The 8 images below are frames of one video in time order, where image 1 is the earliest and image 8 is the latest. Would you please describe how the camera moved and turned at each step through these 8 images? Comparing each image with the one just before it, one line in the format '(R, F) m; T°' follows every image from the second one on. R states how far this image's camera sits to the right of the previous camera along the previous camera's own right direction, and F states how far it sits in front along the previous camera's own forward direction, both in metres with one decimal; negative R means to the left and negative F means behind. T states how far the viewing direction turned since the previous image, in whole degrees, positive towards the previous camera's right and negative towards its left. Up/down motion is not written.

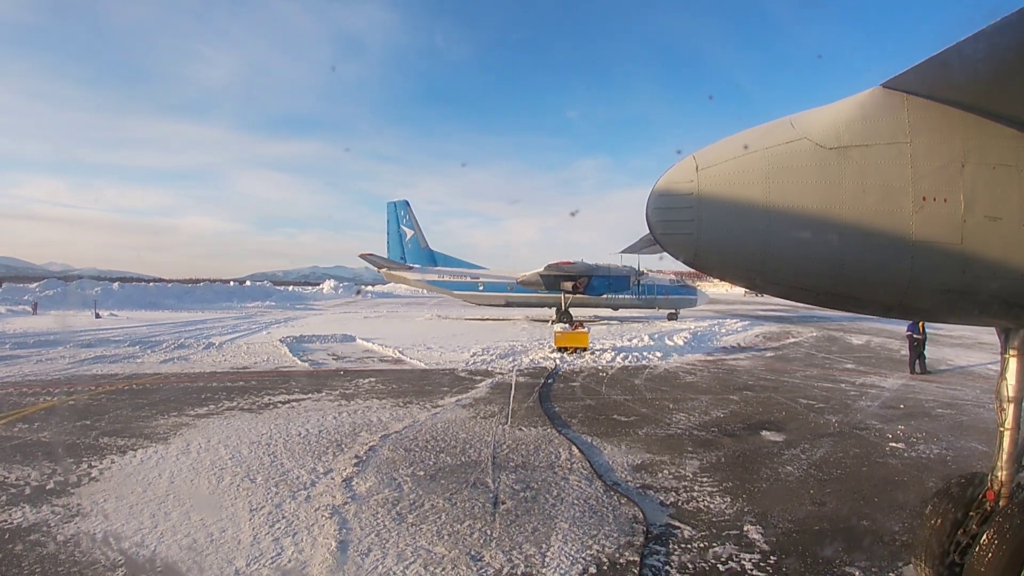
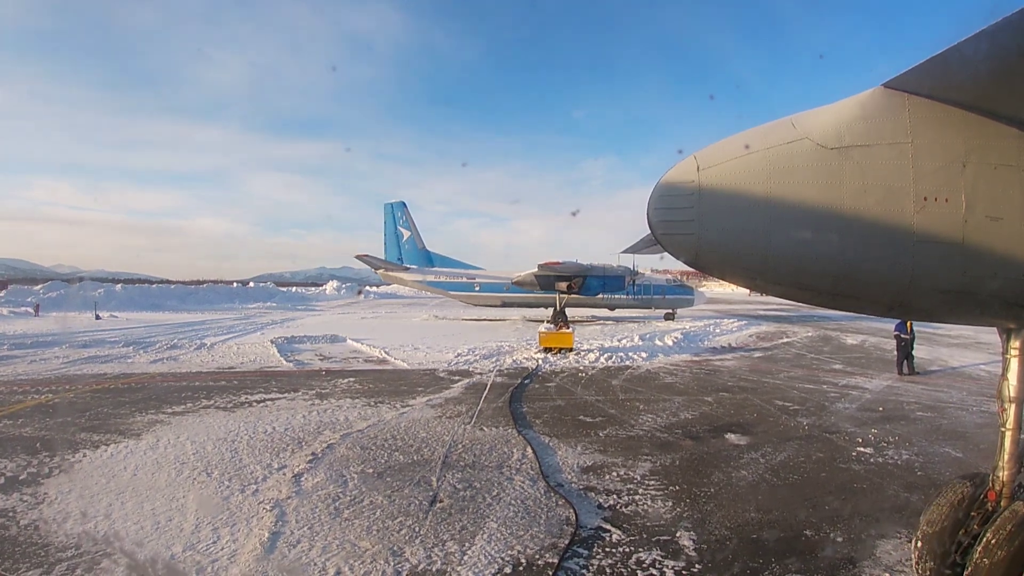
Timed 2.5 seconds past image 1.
(+0.8, 0.0) m; -3°
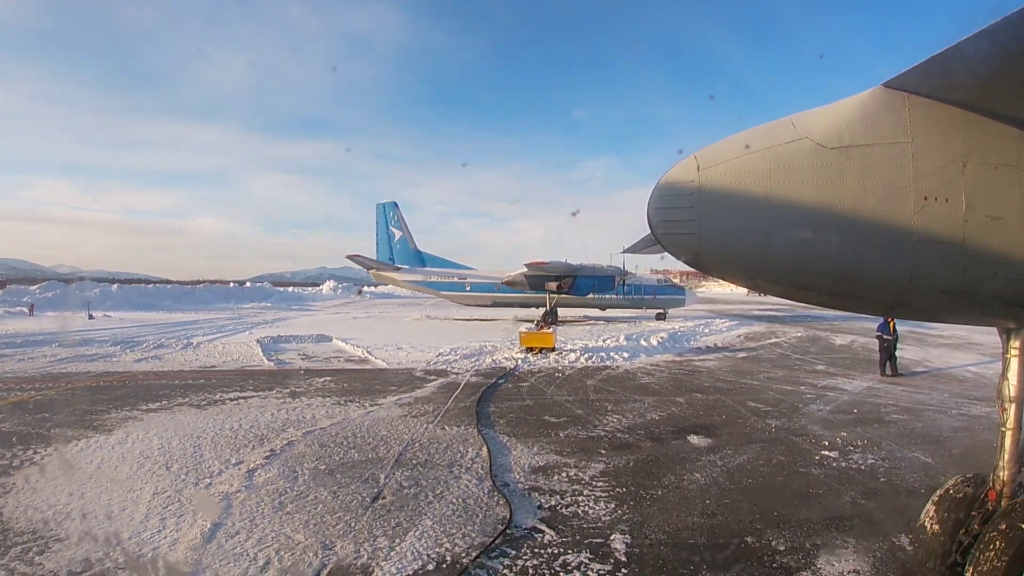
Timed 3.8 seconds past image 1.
(+0.7, 0.0) m; -2°
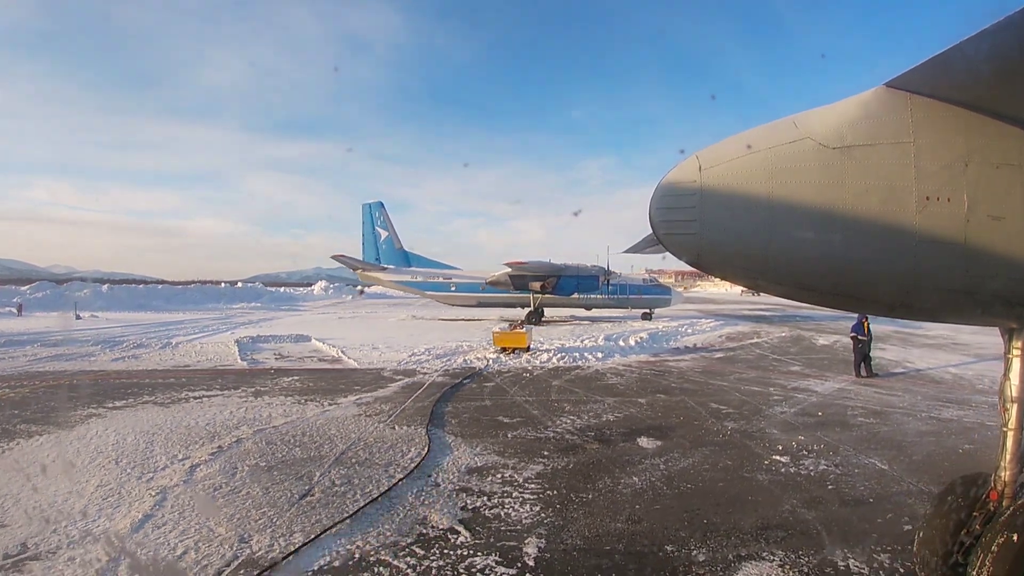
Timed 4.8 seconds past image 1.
(+0.8, +0.1) m; -2°
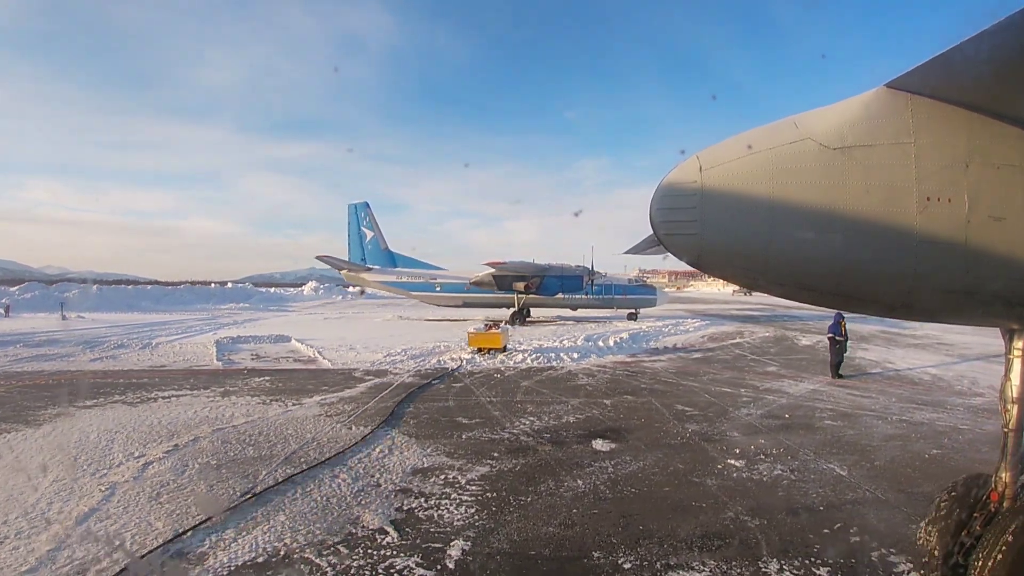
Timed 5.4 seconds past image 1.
(+0.7, +0.1) m; -2°
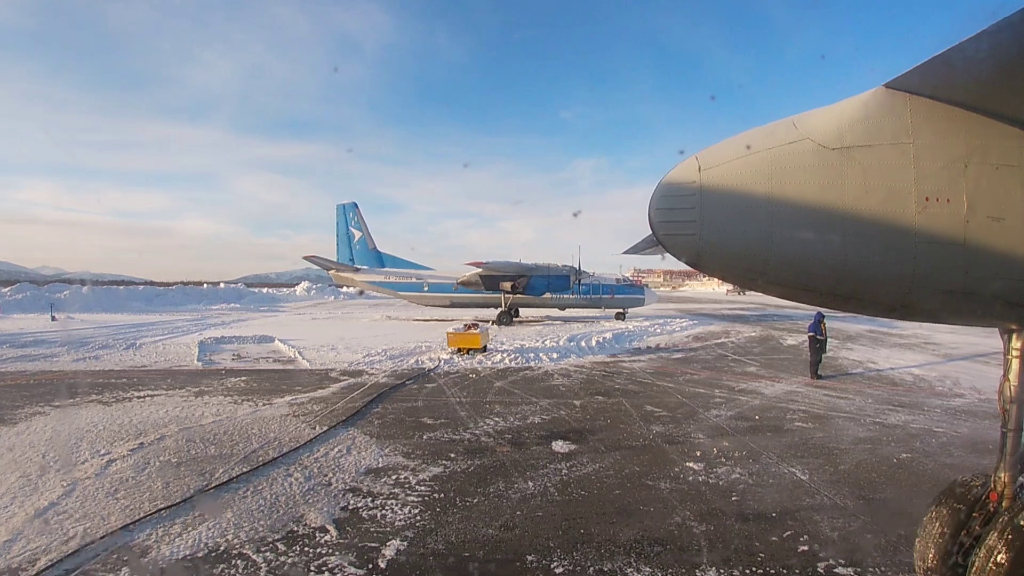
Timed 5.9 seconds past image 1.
(+0.6, +0.1) m; -2°
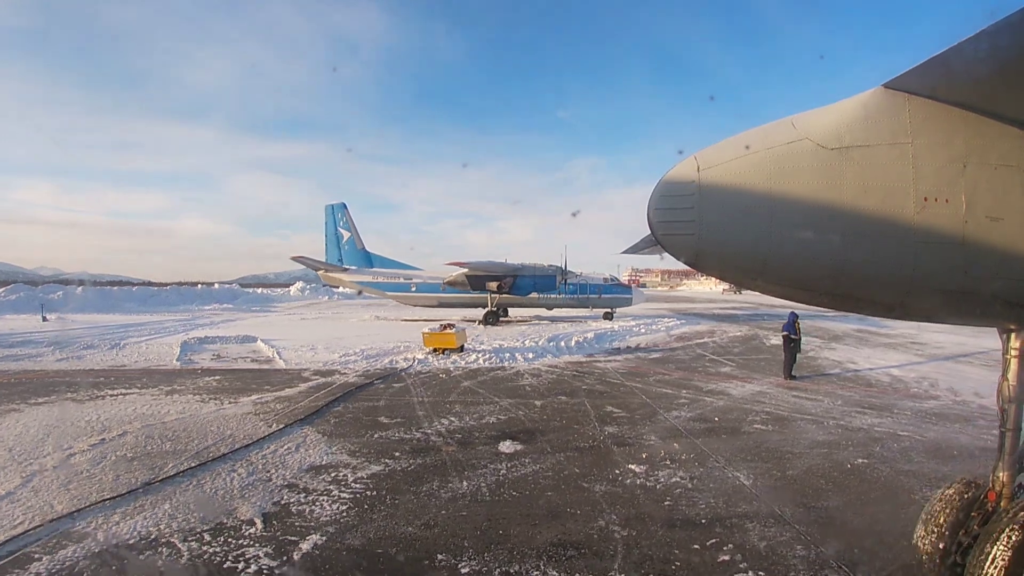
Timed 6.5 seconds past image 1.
(+0.8, +0.1) m; -3°
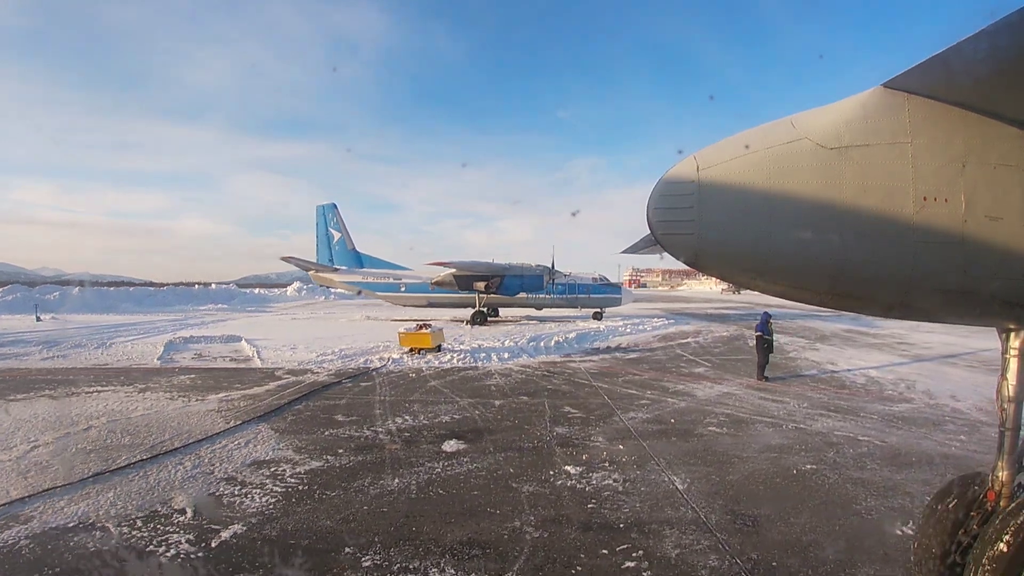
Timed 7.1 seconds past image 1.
(+0.8, +0.2) m; -3°
